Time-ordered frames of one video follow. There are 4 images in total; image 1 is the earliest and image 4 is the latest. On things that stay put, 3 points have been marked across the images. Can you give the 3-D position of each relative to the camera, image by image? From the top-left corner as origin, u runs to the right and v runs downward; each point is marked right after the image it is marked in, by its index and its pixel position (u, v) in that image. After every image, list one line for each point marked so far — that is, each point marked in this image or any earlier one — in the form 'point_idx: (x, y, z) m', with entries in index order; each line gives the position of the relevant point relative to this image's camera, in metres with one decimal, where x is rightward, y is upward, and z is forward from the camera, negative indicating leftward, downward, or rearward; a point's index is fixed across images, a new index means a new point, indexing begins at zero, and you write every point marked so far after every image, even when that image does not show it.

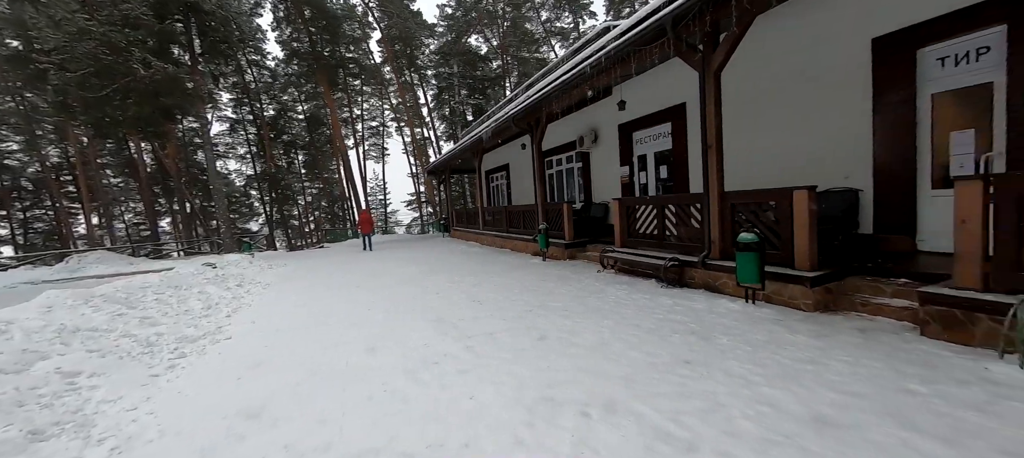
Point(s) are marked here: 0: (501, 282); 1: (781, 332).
0: (-0.2, -0.8, +6.2) m
1: (+2.1, -0.8, +3.1) m
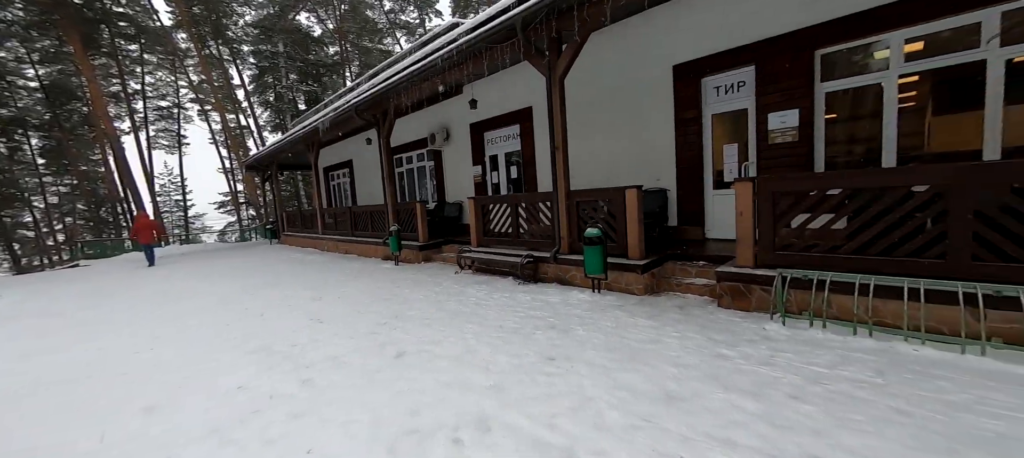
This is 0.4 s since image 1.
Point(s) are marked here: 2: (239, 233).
0: (-2.3, -0.9, +5.6) m
1: (+1.0, -0.8, +3.5) m
2: (-12.7, -0.2, +18.5) m
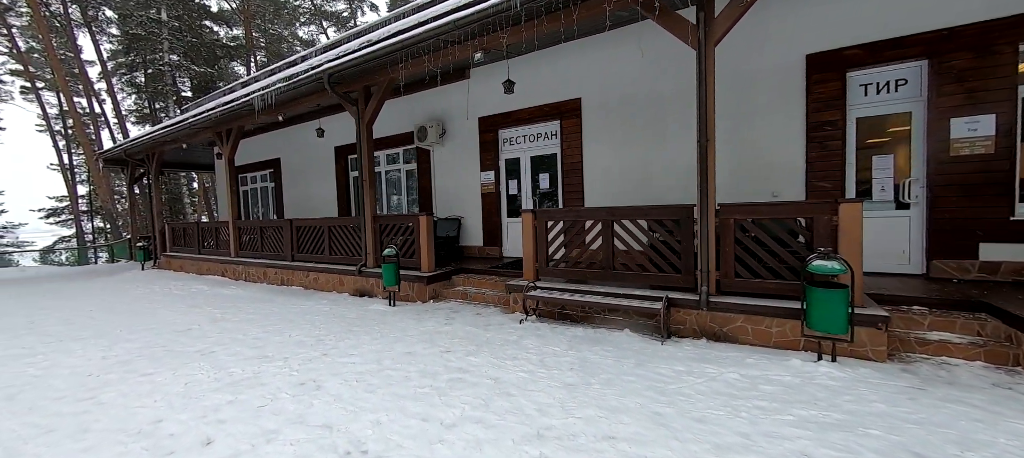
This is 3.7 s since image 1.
0: (-1.2, -1.1, +3.3) m
1: (+2.4, -1.0, +2.1) m
2: (-14.4, -0.7, +13.4) m
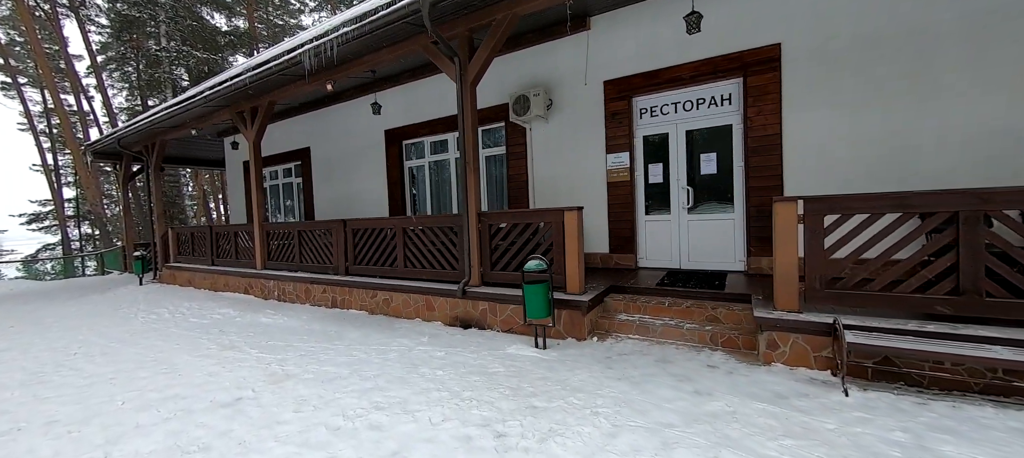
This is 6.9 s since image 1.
0: (+0.6, -1.1, +1.5) m
1: (+4.3, -0.9, +0.3) m
2: (-12.7, -0.9, +11.5) m
